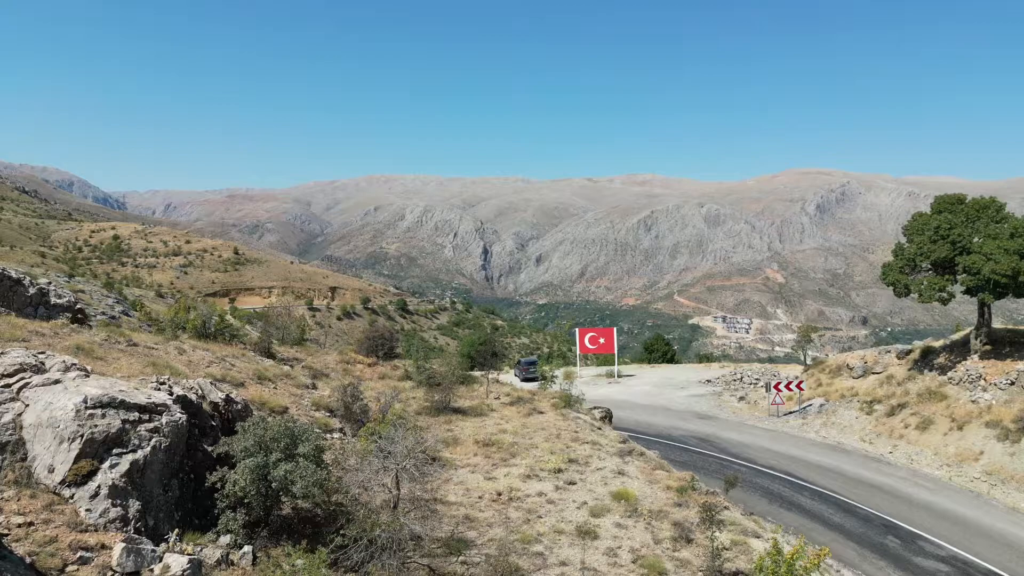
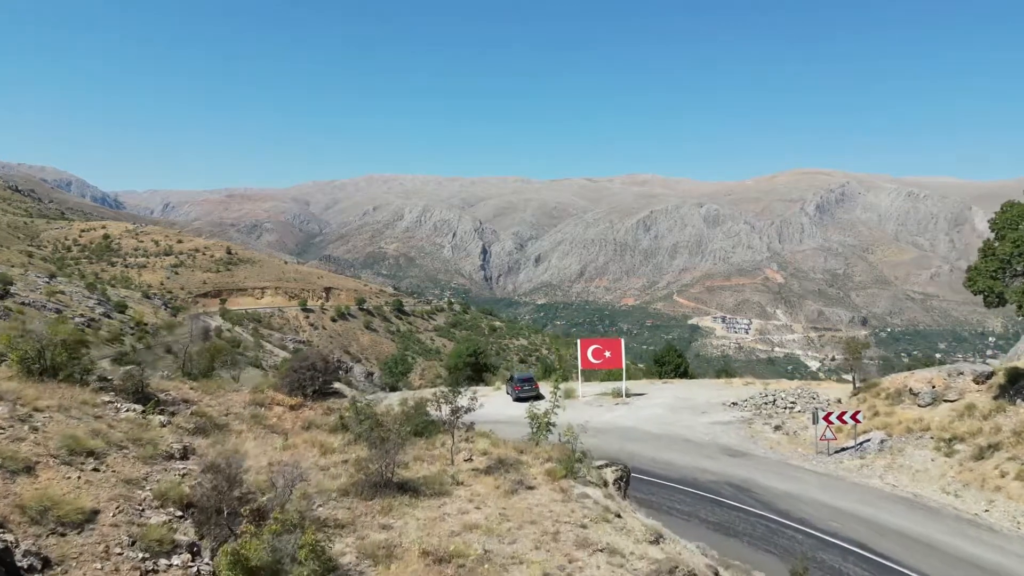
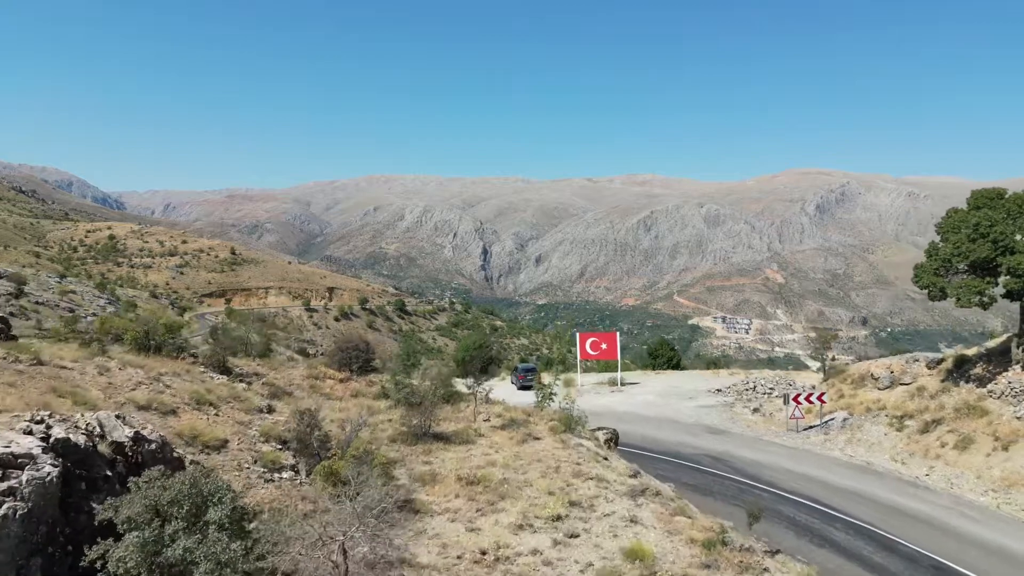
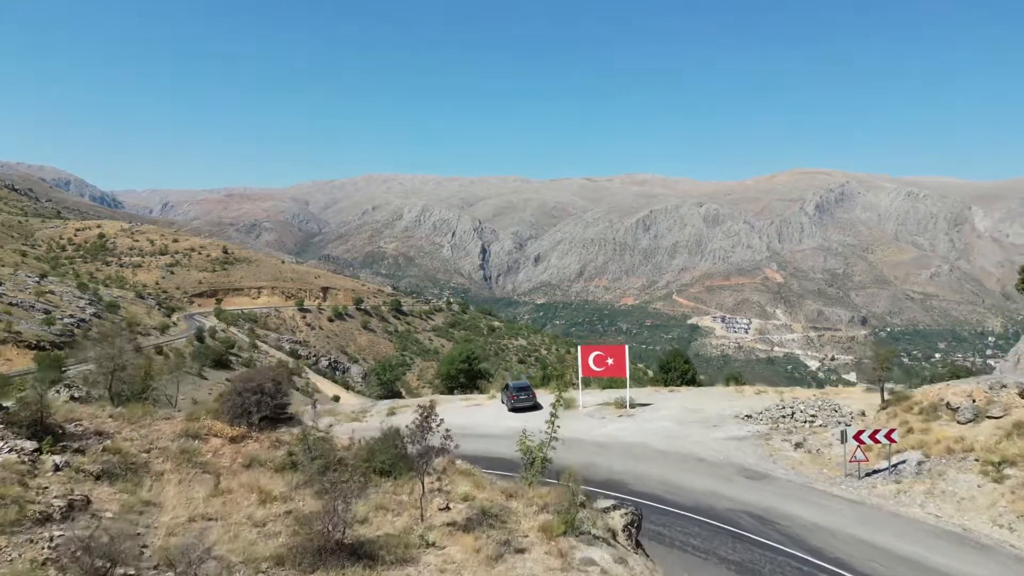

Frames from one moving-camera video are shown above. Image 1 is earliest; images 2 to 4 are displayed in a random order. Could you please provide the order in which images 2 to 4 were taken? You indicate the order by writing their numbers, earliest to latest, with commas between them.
3, 2, 4
